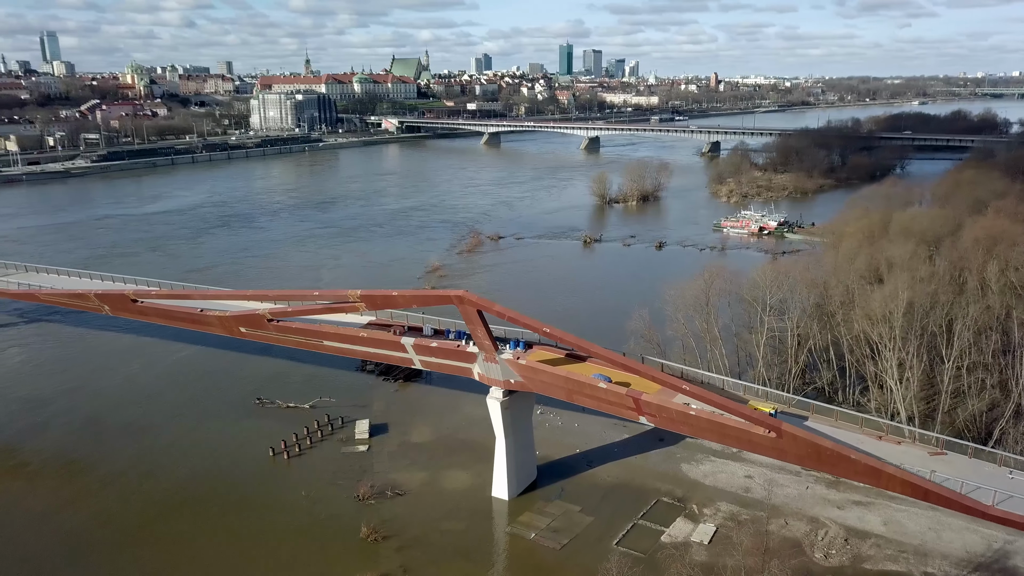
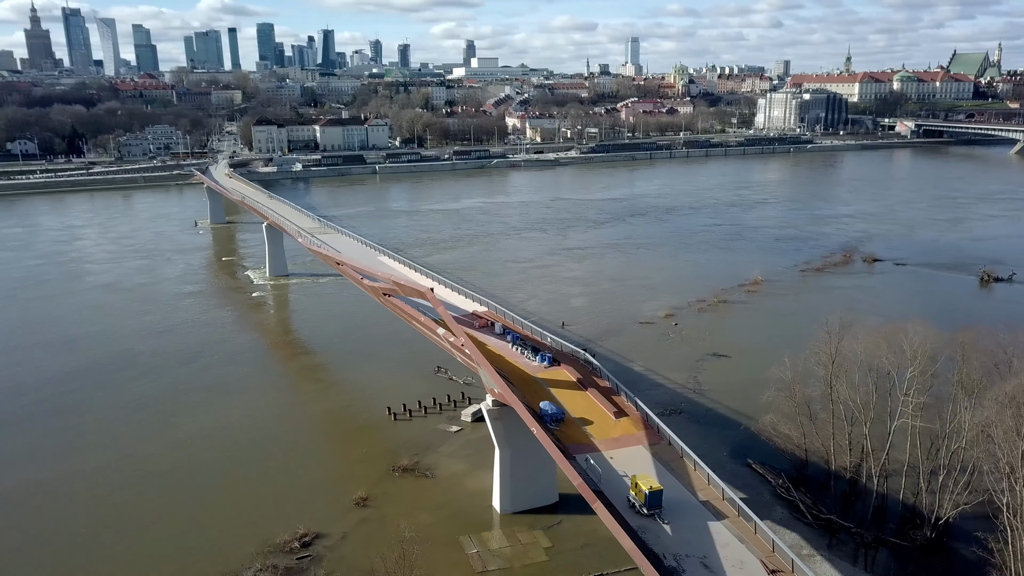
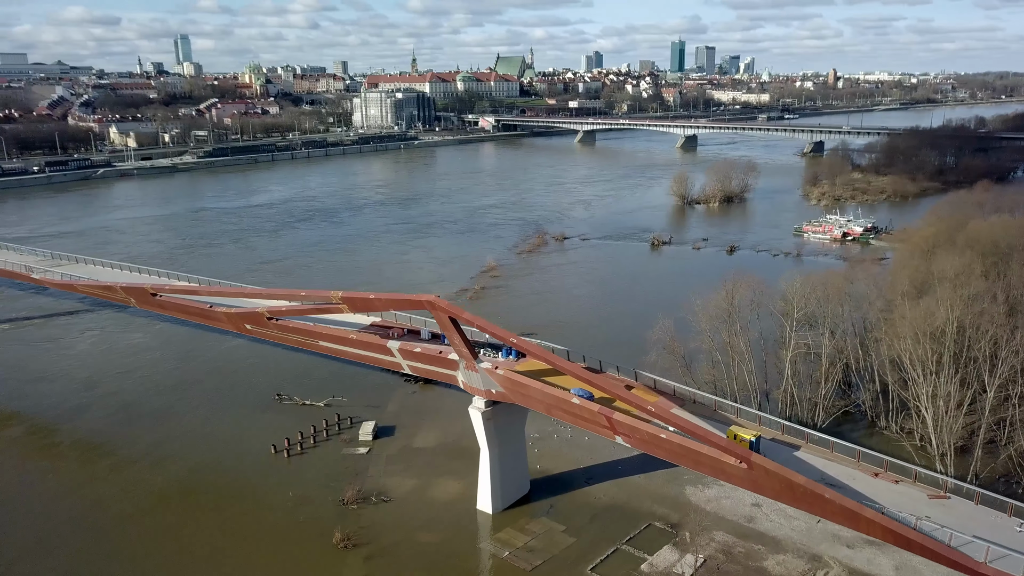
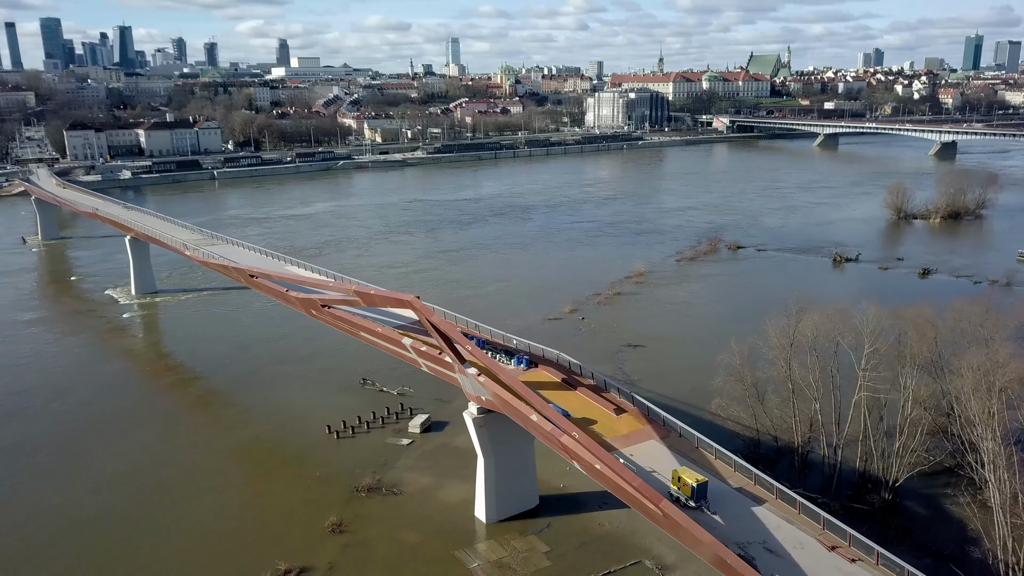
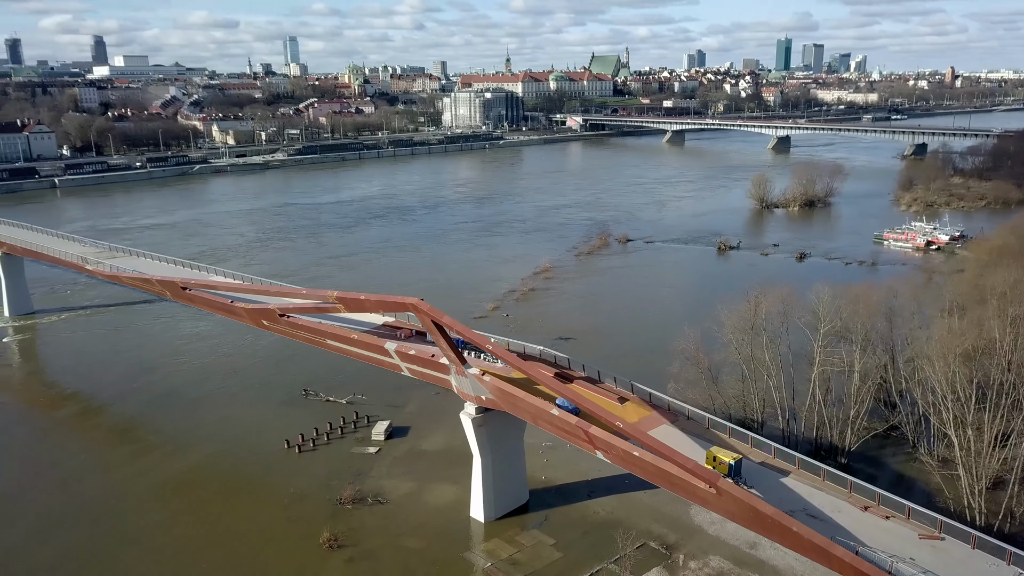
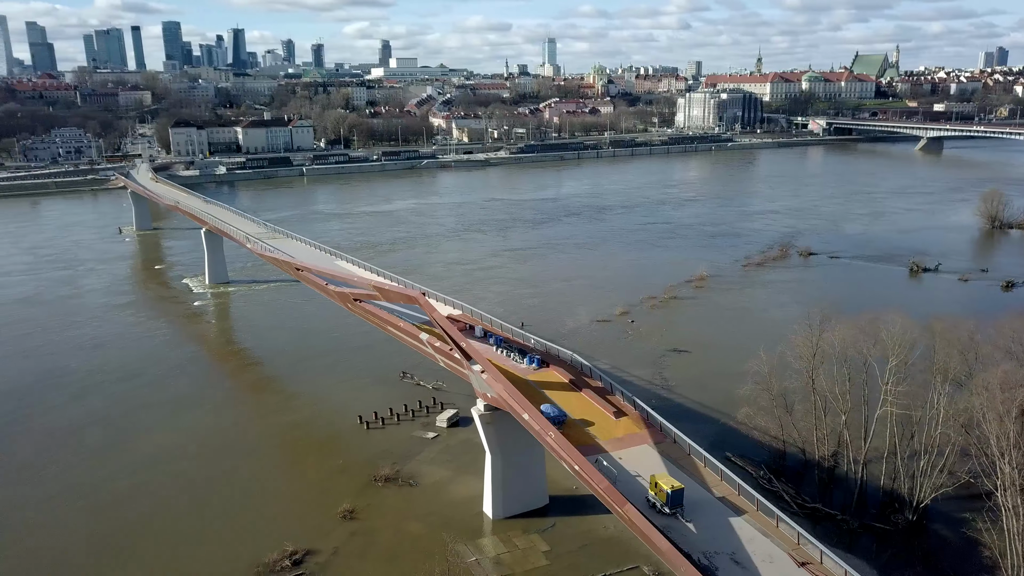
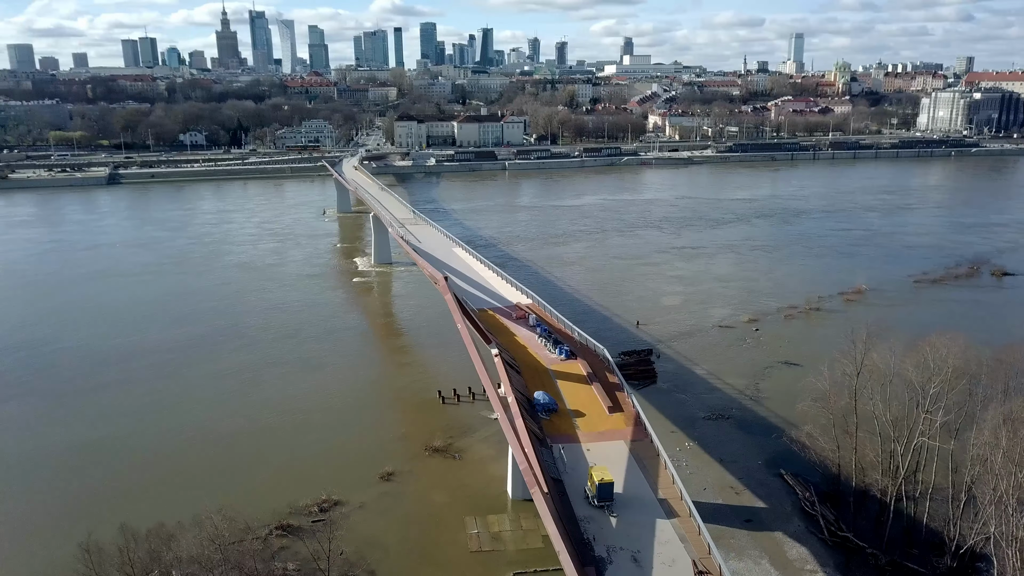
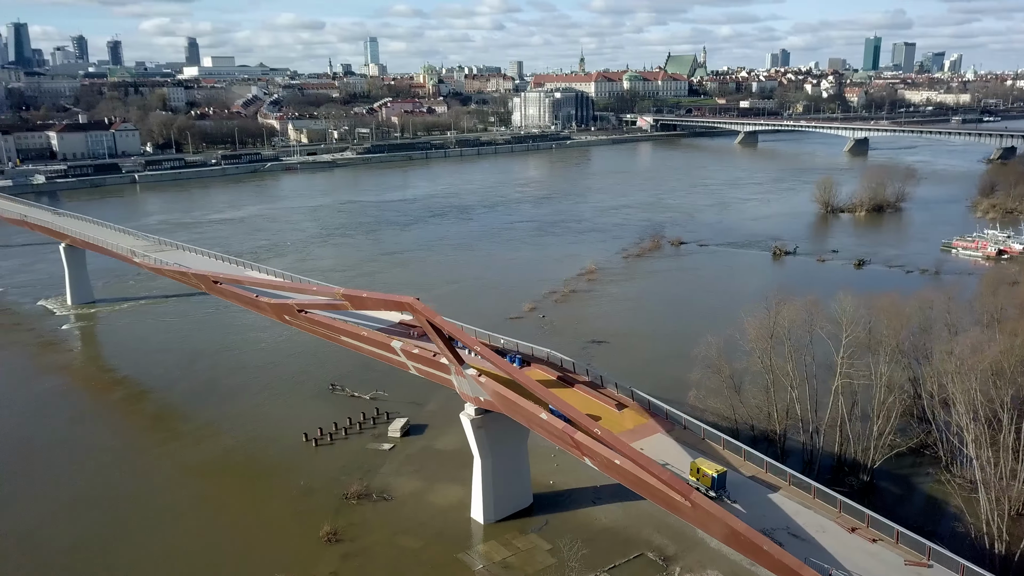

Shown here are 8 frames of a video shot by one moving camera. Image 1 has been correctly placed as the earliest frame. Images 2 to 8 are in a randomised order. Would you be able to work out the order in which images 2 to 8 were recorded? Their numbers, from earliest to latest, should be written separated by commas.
3, 5, 8, 4, 6, 2, 7
